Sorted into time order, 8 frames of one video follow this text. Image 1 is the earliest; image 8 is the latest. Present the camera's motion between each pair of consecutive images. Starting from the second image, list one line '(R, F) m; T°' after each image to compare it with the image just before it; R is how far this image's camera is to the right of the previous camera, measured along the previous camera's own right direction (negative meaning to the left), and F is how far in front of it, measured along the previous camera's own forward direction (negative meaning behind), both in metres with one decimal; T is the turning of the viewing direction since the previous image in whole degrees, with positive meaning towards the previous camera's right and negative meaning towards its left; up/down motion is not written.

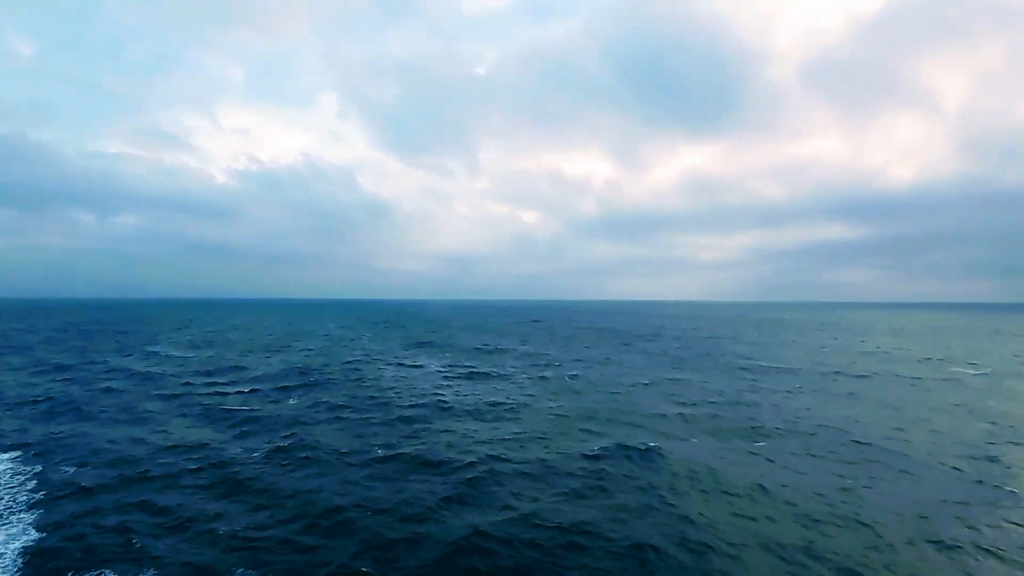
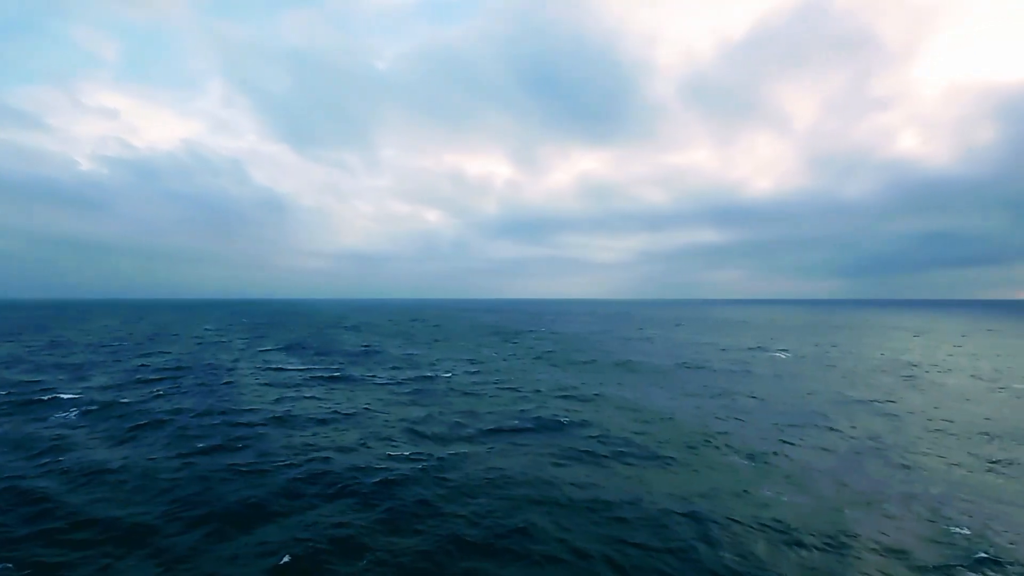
(+5.2, -0.9) m; -5°
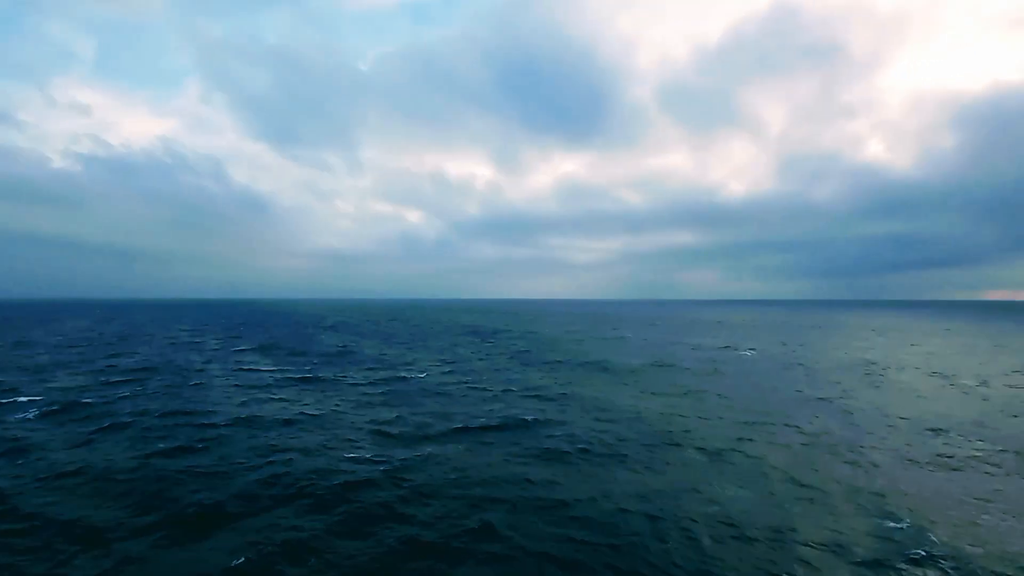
(-10.2, -3.6) m; -7°
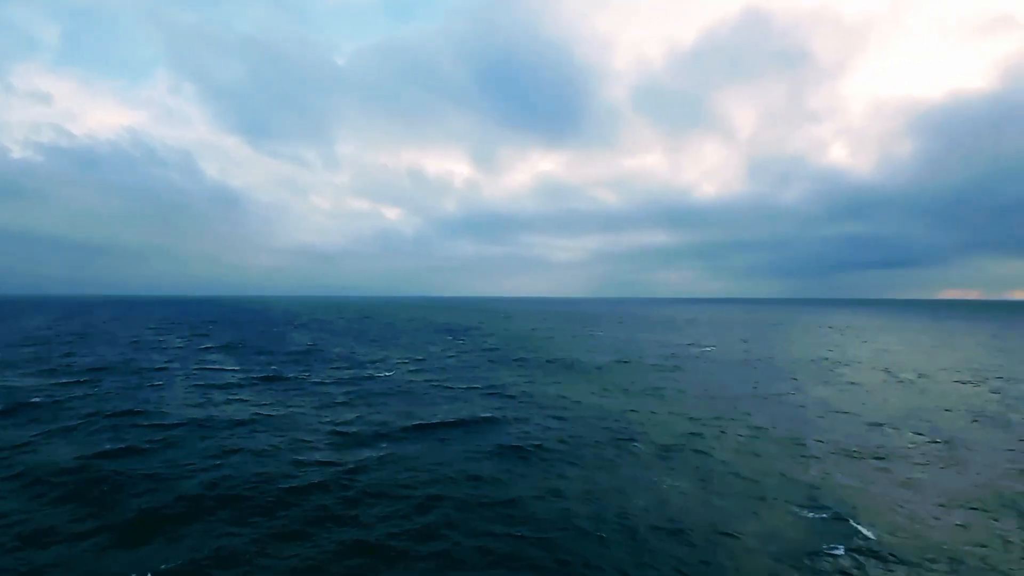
(-12.6, -7.5) m; -8°
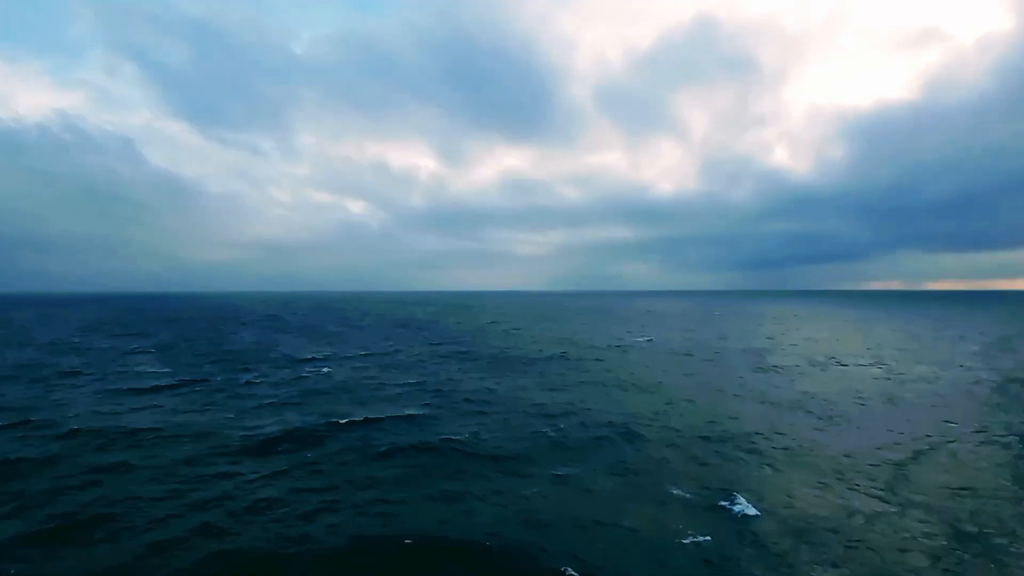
(+1.0, -1.7) m; +4°
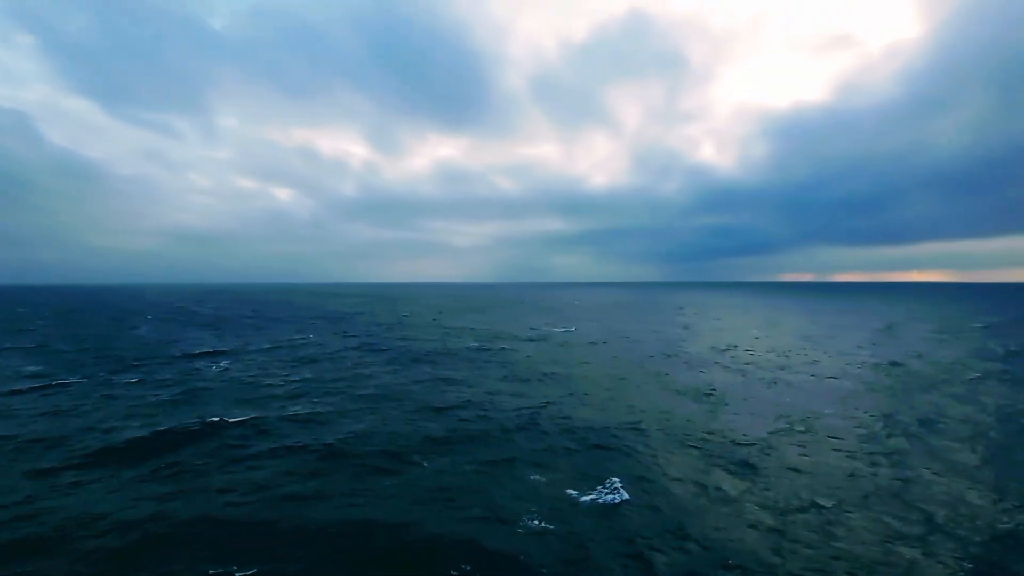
(+6.9, +0.4) m; +5°
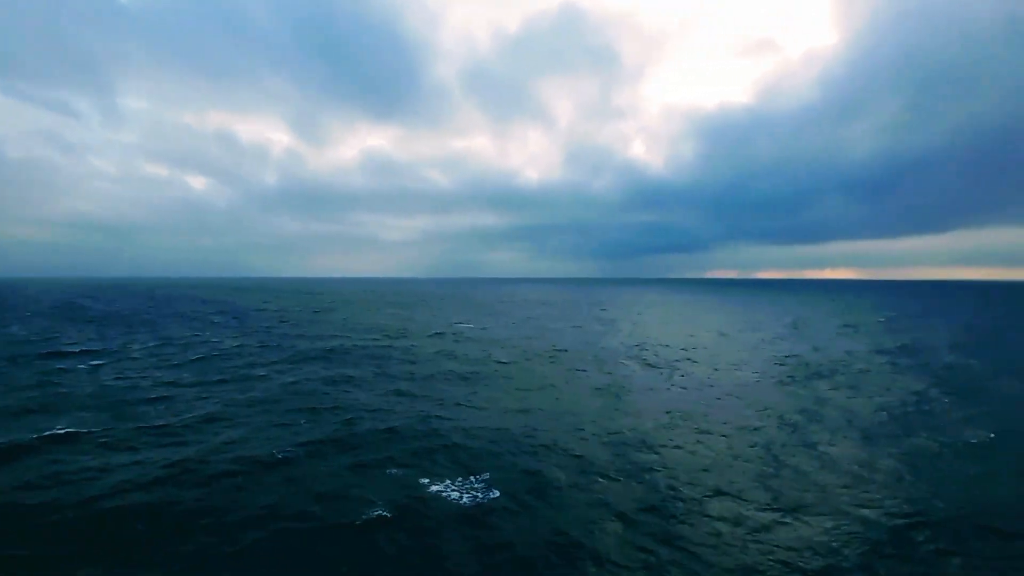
(+7.2, +1.2) m; +4°
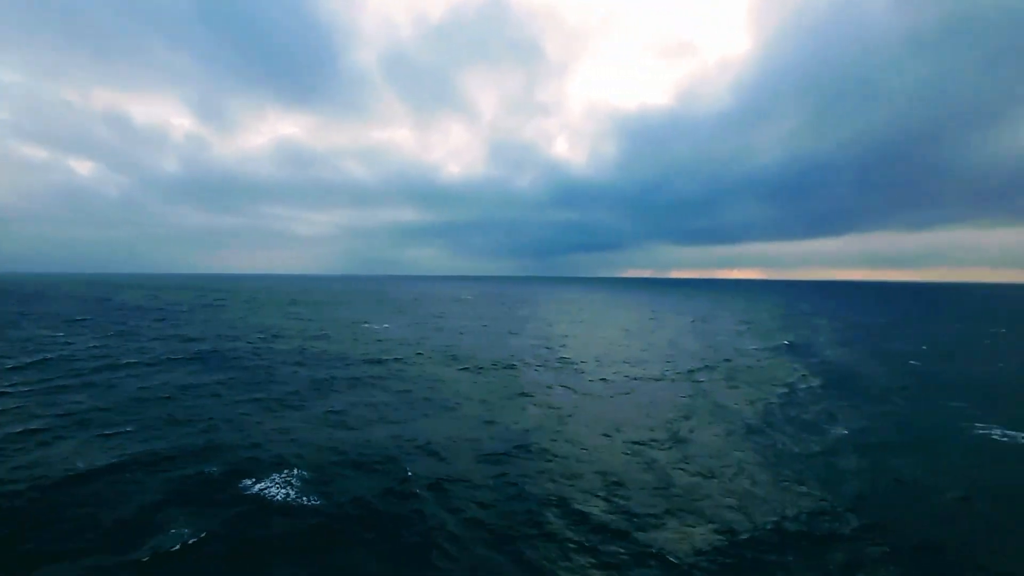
(+7.7, +1.4) m; +5°
